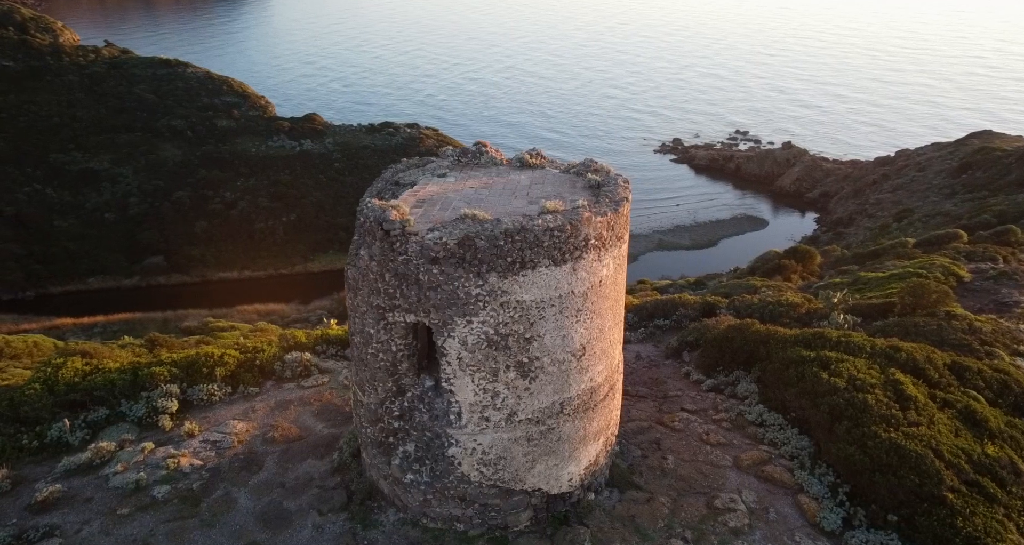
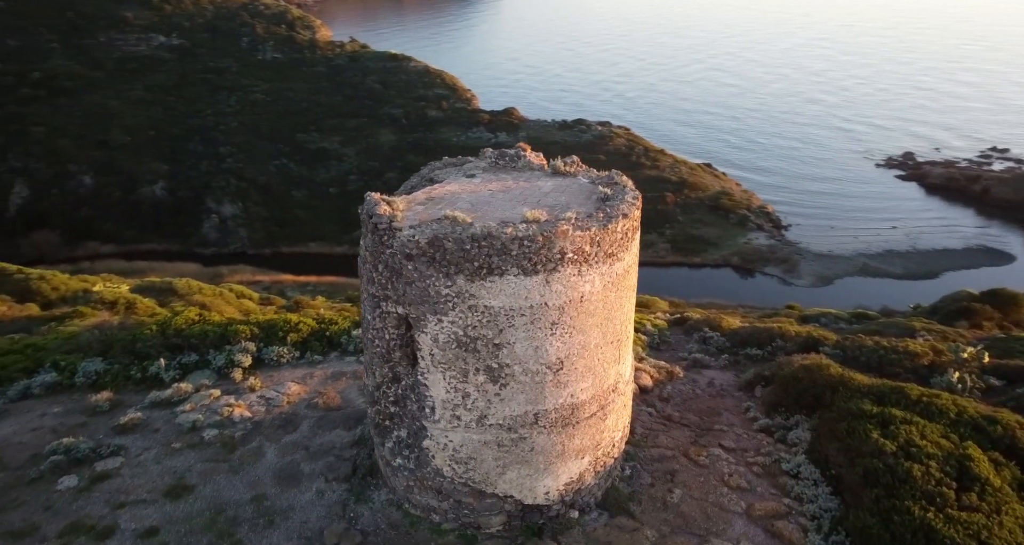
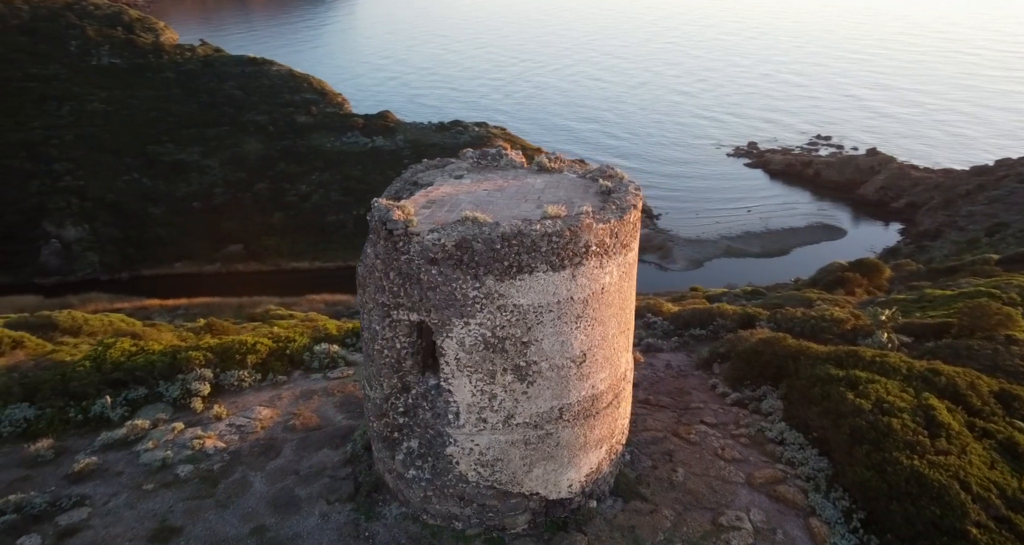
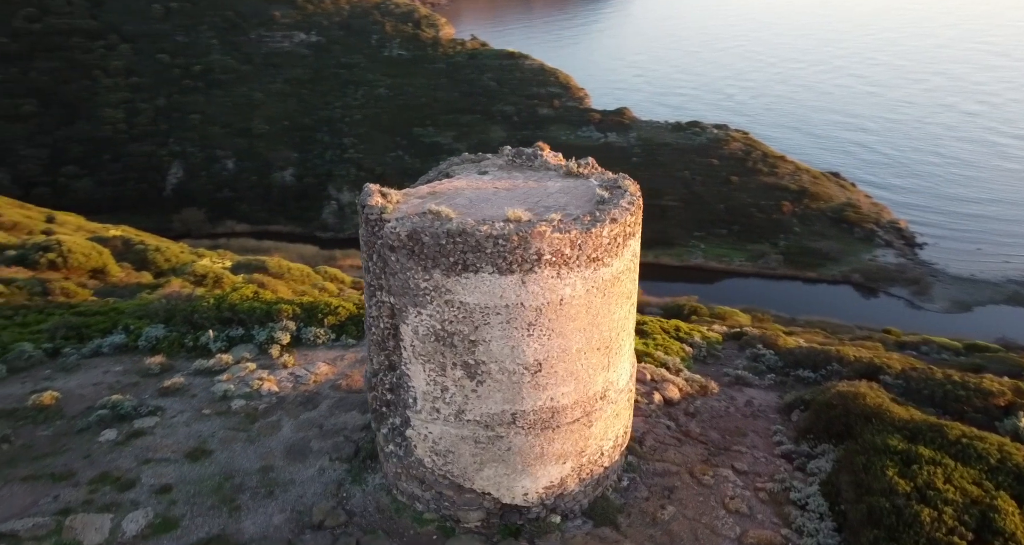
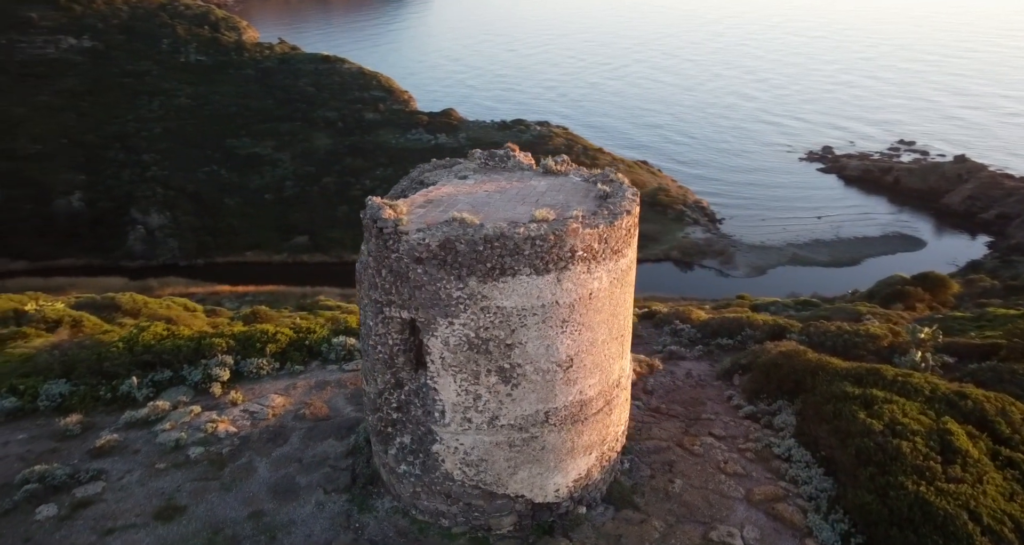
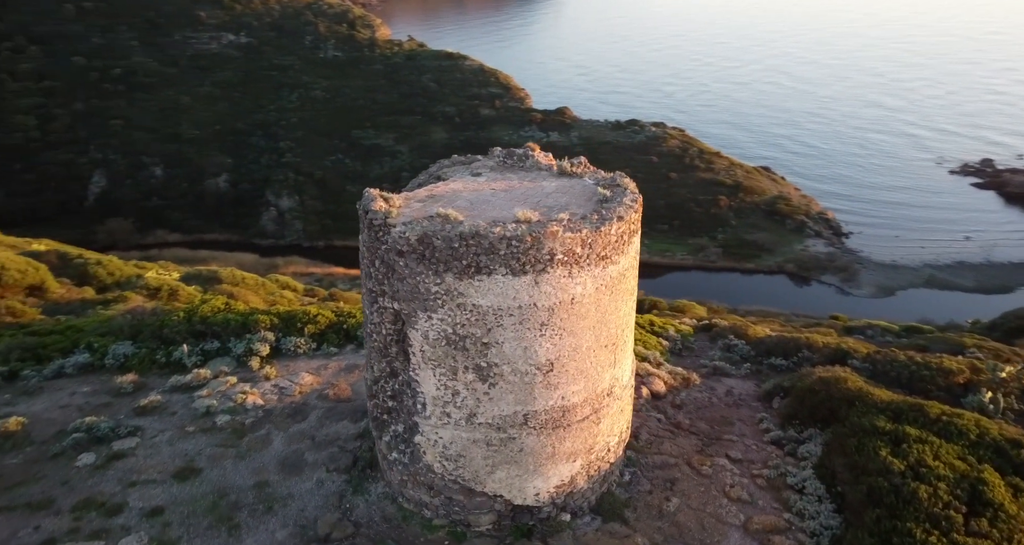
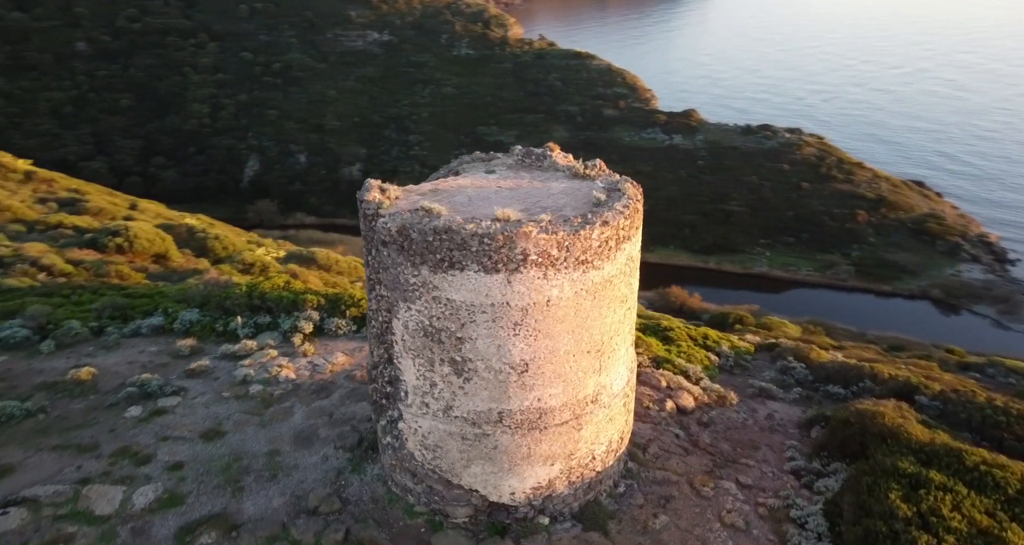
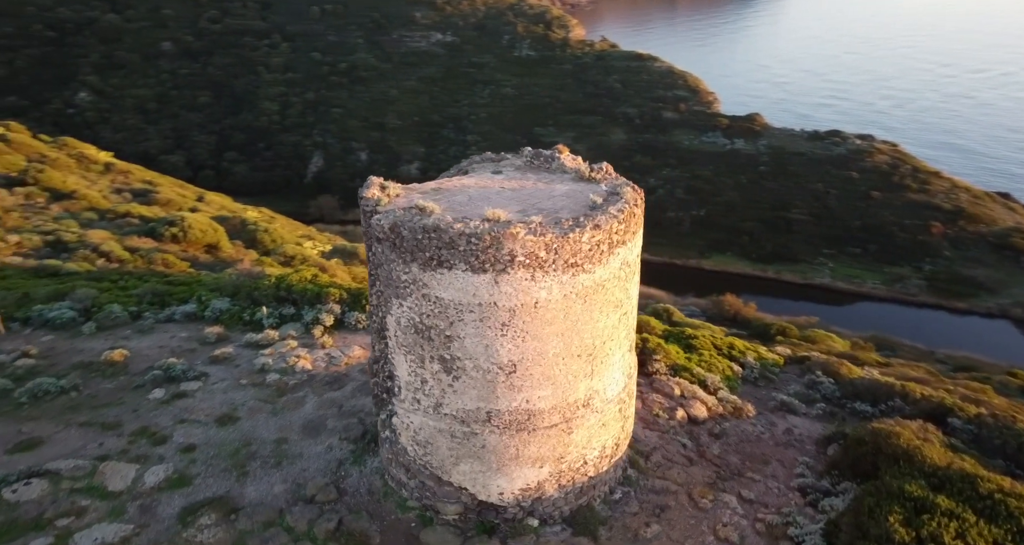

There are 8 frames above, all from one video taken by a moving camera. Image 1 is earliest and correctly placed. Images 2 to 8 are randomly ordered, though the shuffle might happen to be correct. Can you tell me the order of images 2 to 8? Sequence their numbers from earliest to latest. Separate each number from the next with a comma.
3, 5, 2, 6, 4, 7, 8
